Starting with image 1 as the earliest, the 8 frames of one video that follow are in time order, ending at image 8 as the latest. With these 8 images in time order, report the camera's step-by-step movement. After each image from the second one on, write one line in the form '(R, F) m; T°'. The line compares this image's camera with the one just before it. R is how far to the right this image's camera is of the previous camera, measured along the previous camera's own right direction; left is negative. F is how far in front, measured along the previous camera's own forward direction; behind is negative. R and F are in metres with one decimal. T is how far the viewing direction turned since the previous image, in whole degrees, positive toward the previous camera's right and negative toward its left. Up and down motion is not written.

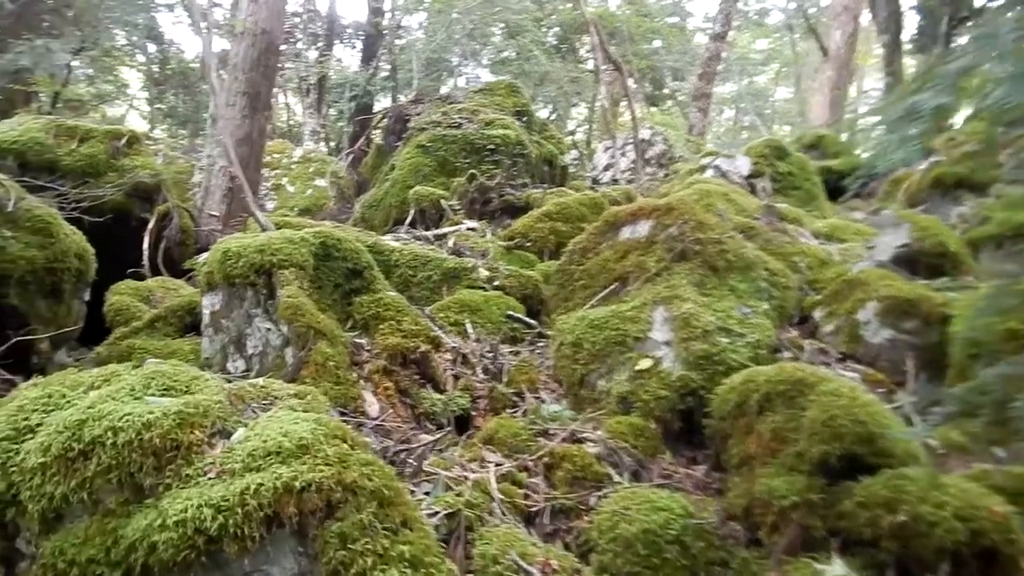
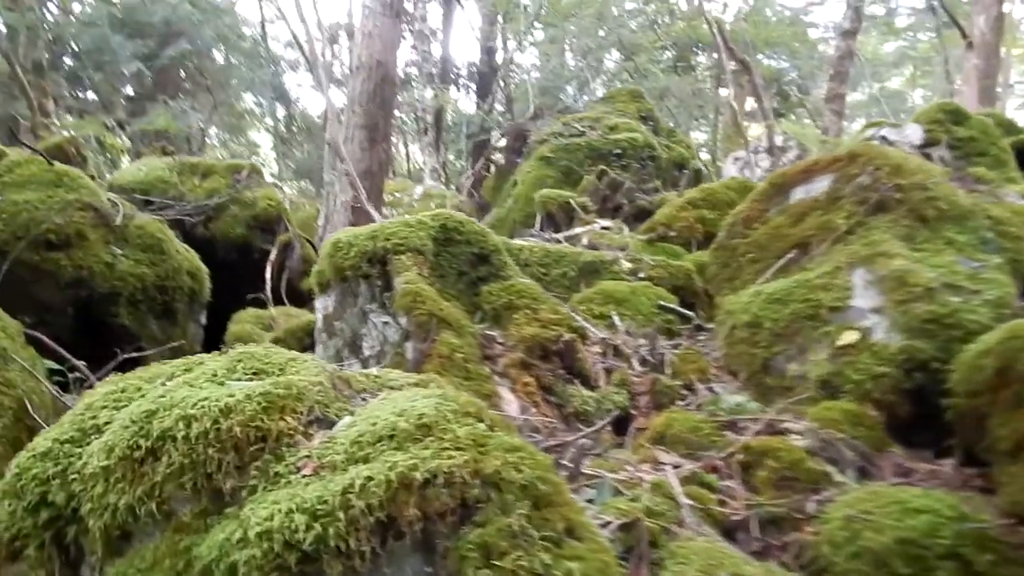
(-0.2, +0.8) m; -8°
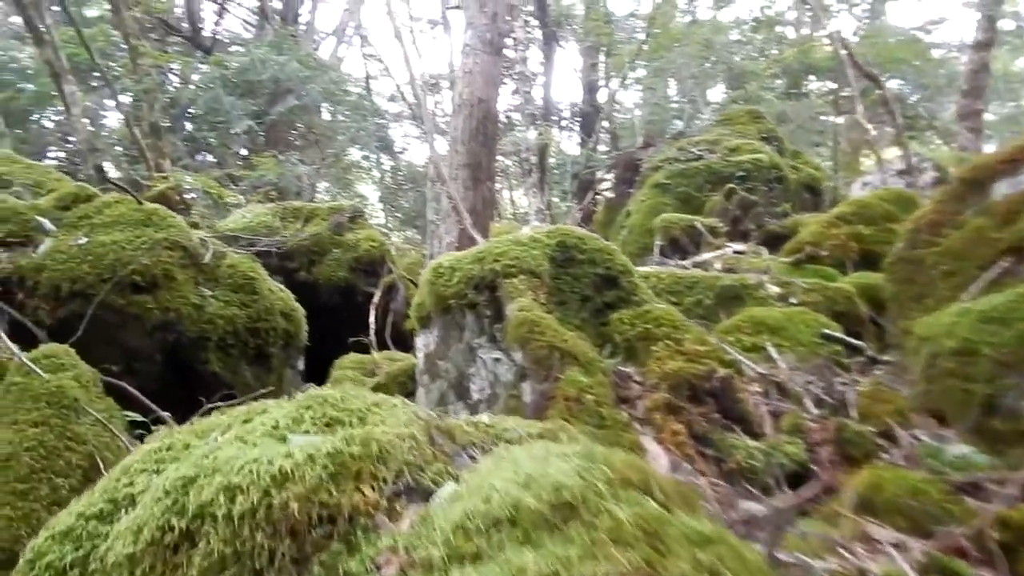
(-0.1, +0.7) m; -7°
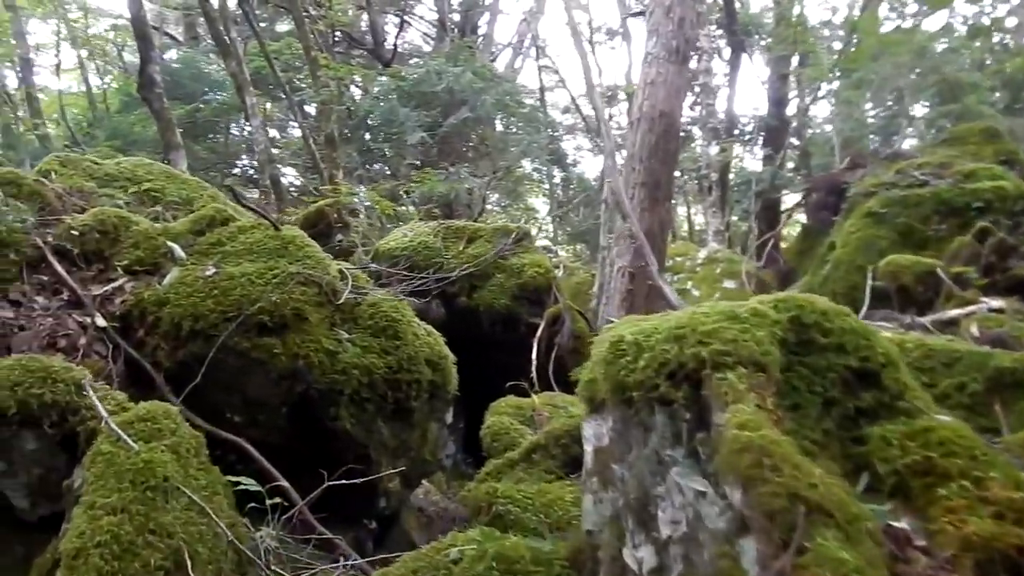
(-0.1, +1.0) m; -11°
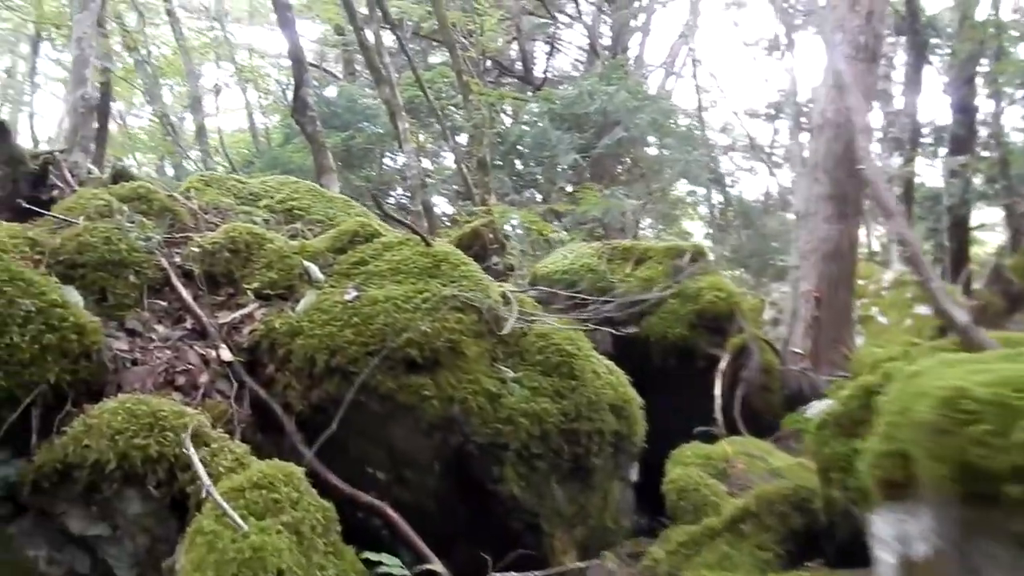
(-0.3, +1.0) m; -10°
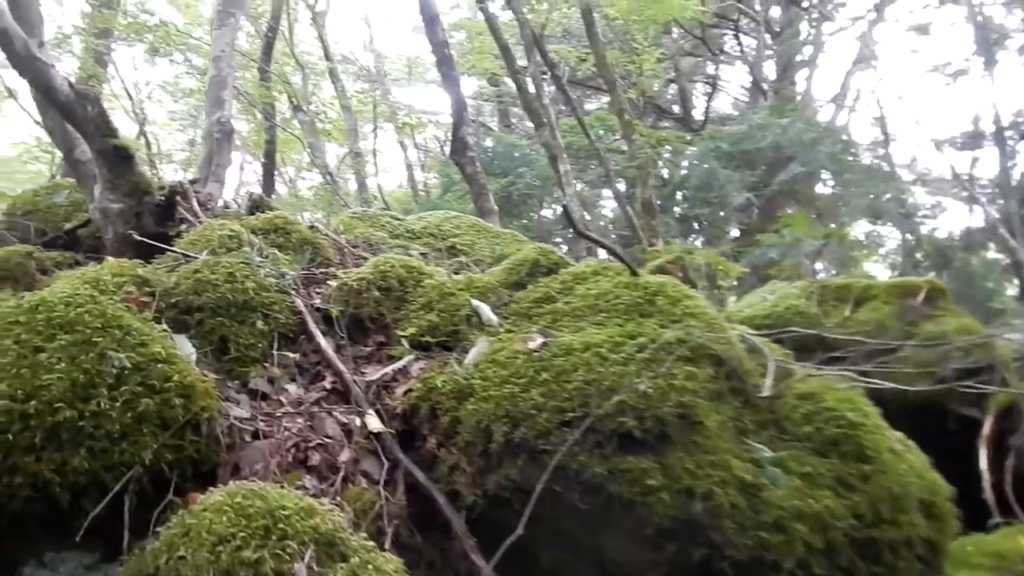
(-0.3, +1.1) m; -10°
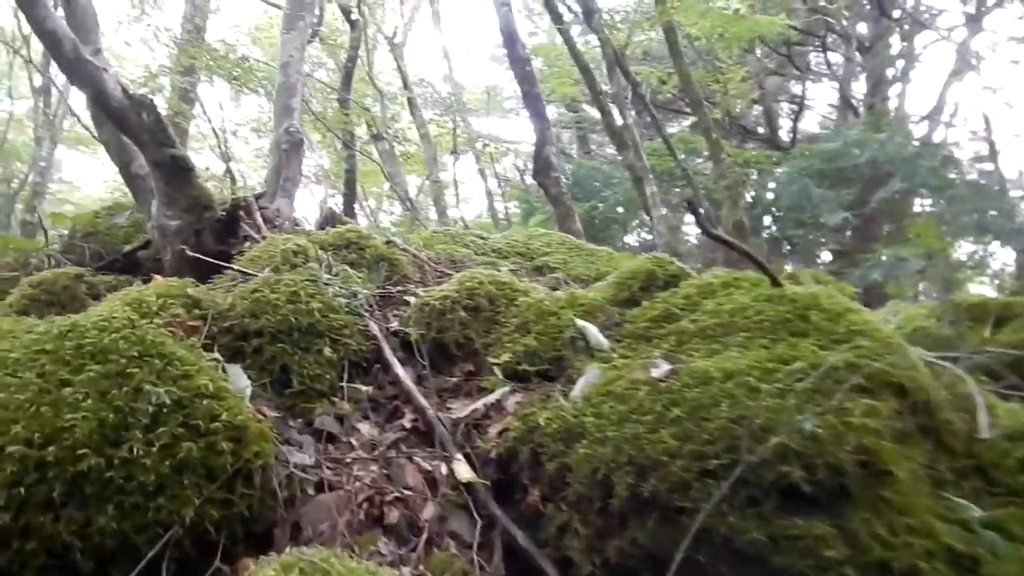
(-0.1, +0.6) m; -5°
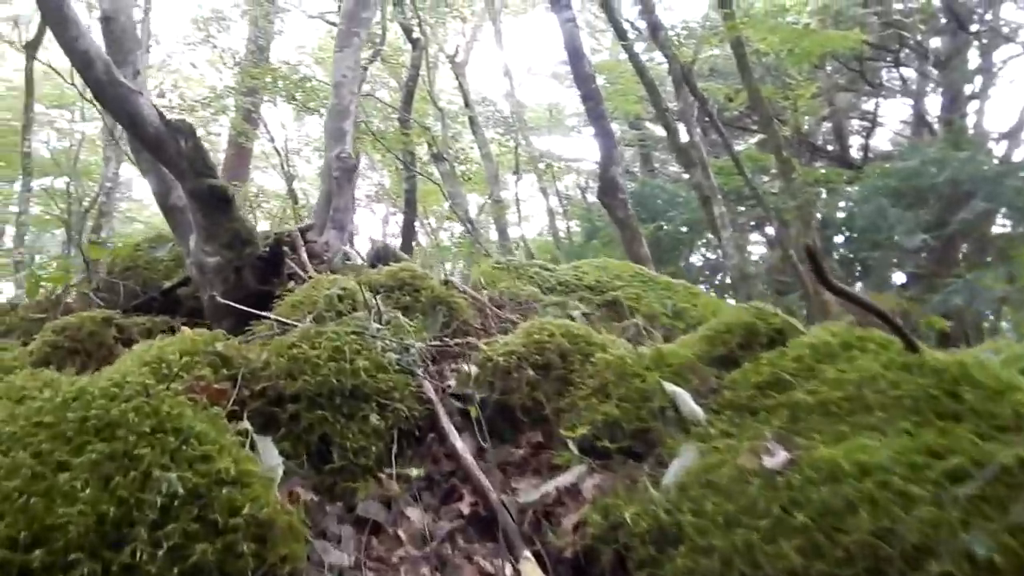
(-0.1, +0.4) m; -4°
